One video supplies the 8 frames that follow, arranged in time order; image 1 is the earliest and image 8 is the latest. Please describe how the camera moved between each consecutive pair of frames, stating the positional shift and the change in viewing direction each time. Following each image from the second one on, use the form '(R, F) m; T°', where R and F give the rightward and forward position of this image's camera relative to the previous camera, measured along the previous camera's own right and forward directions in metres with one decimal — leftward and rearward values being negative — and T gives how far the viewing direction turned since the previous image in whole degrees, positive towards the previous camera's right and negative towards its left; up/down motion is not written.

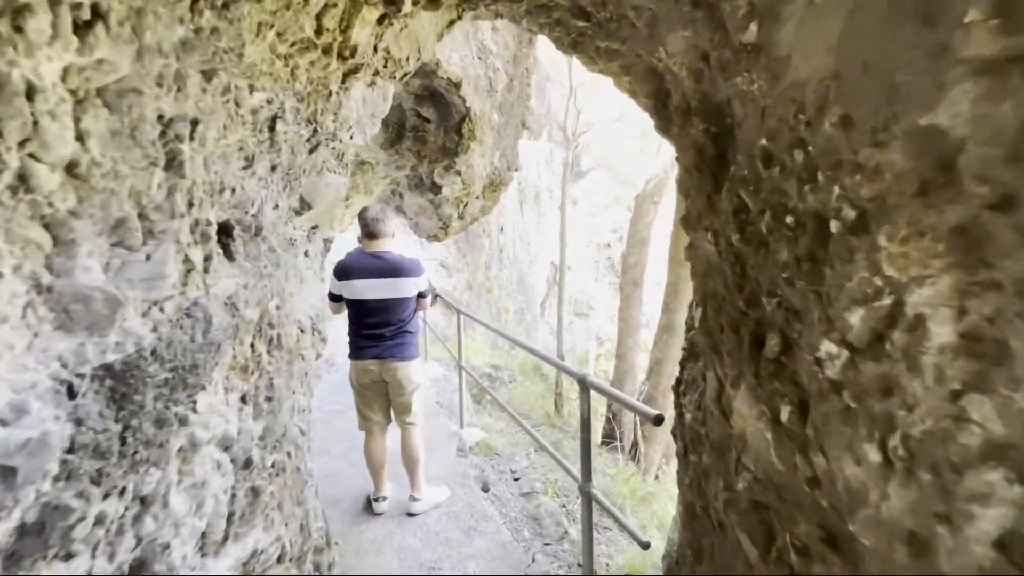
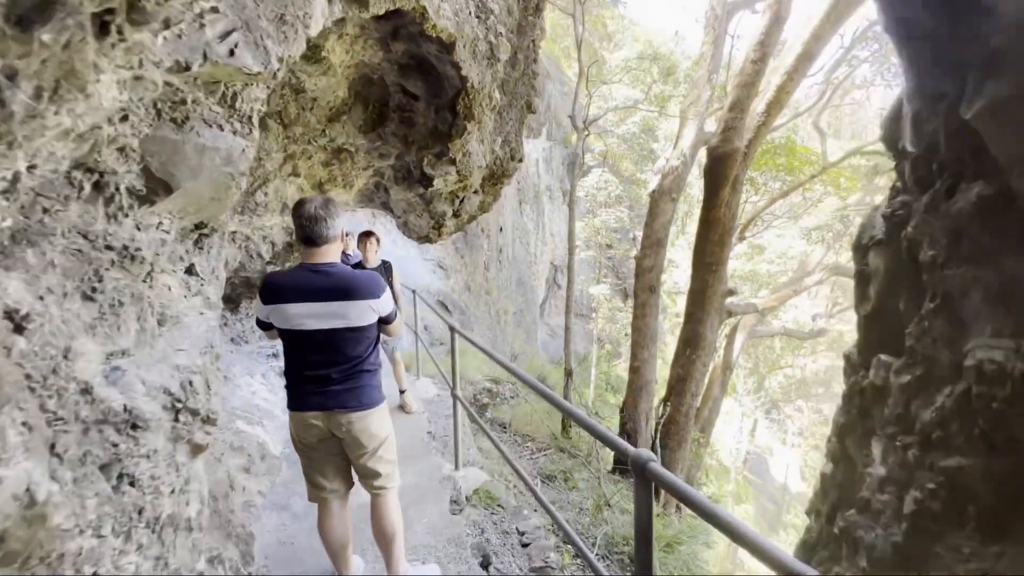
(-0.1, +0.8) m; 0°
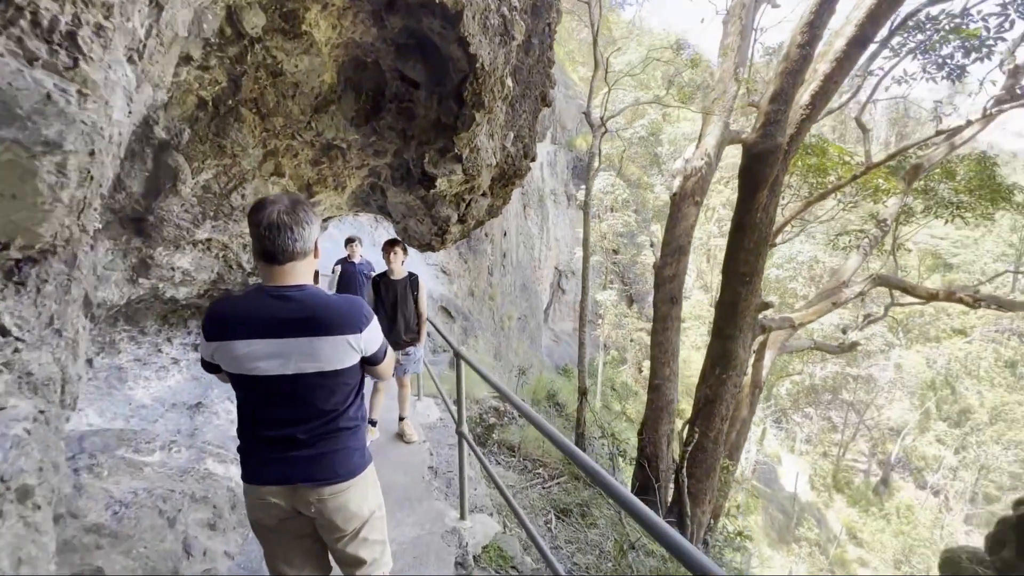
(-0.1, +0.6) m; 0°
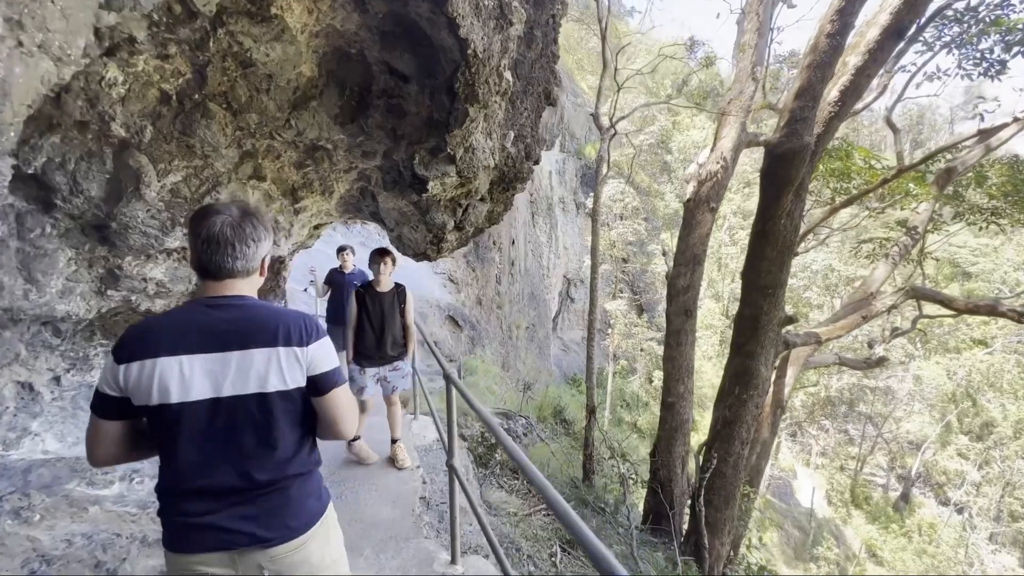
(+0.1, +0.4) m; -1°
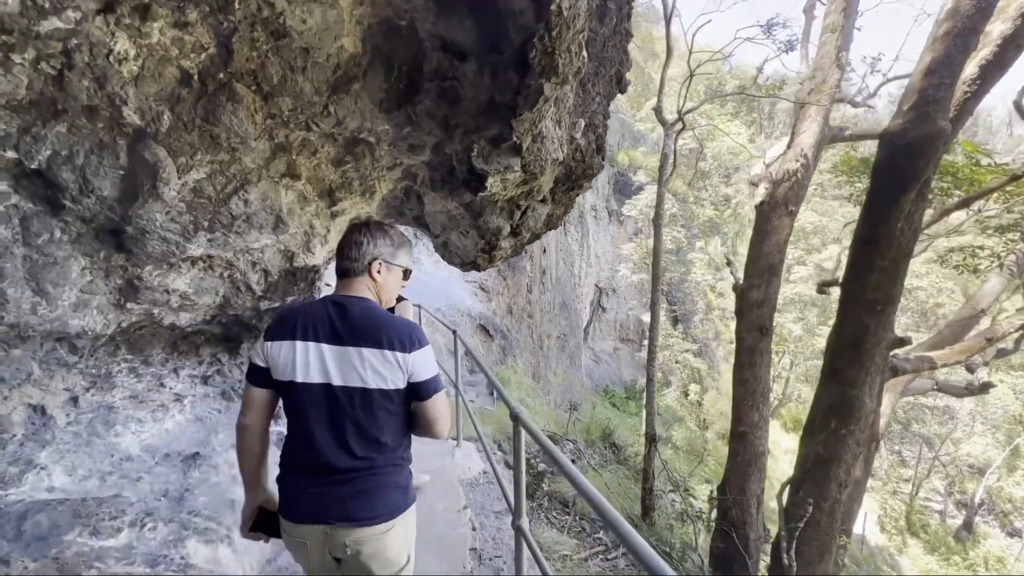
(-0.3, +0.6) m; -4°
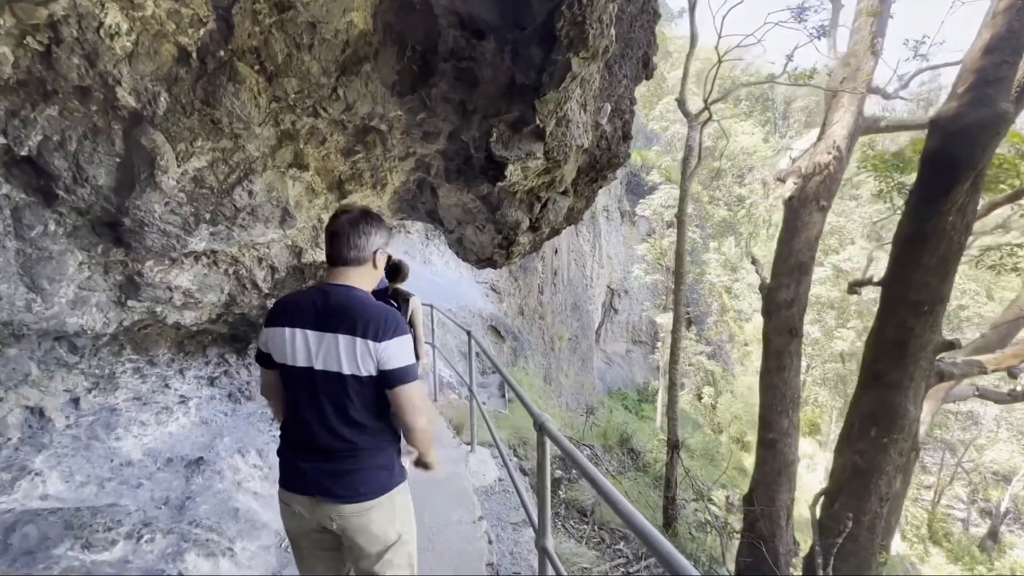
(-0.1, +0.2) m; -1°
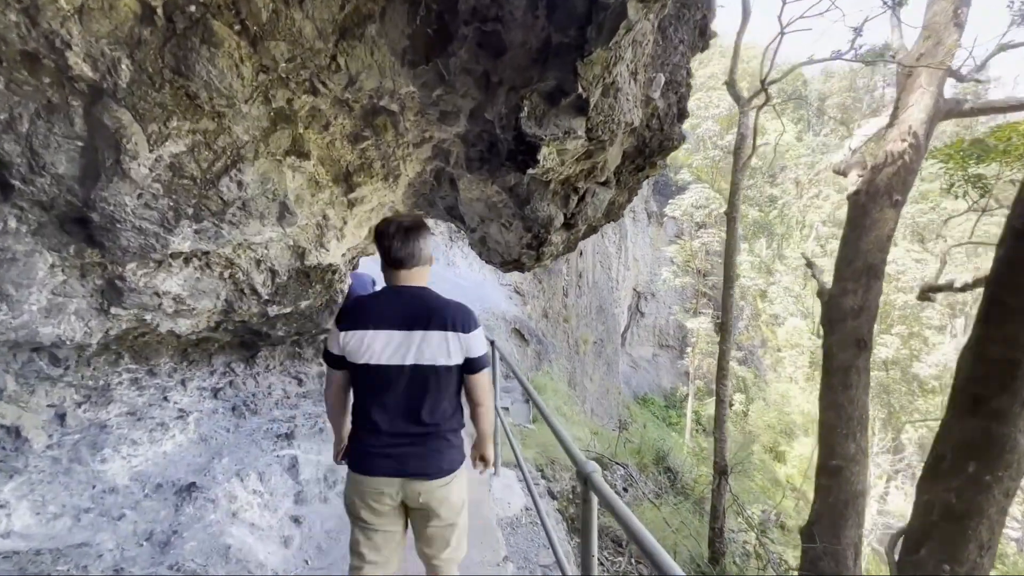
(-0.1, +0.5) m; -3°
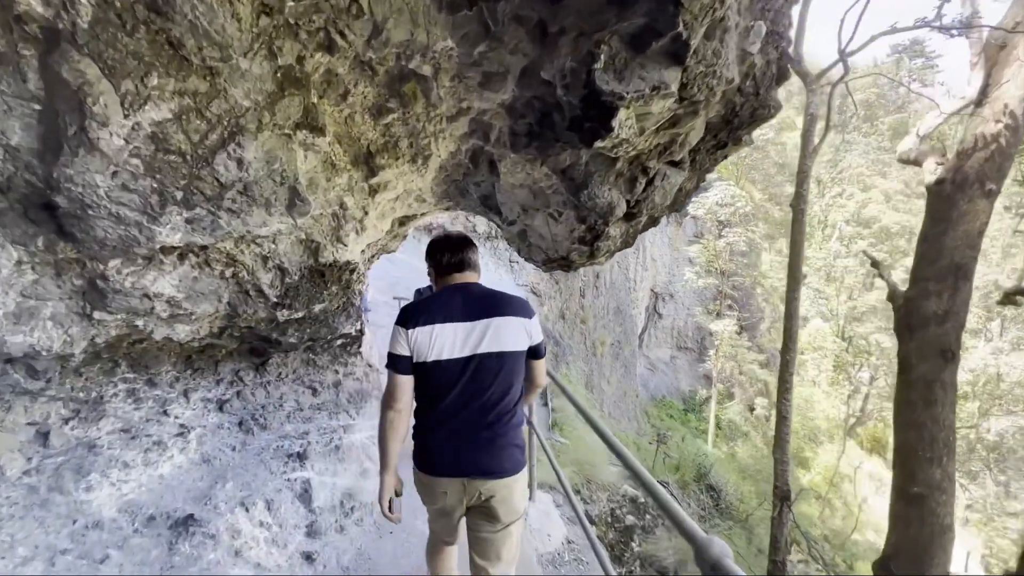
(-0.2, +0.5) m; -2°
